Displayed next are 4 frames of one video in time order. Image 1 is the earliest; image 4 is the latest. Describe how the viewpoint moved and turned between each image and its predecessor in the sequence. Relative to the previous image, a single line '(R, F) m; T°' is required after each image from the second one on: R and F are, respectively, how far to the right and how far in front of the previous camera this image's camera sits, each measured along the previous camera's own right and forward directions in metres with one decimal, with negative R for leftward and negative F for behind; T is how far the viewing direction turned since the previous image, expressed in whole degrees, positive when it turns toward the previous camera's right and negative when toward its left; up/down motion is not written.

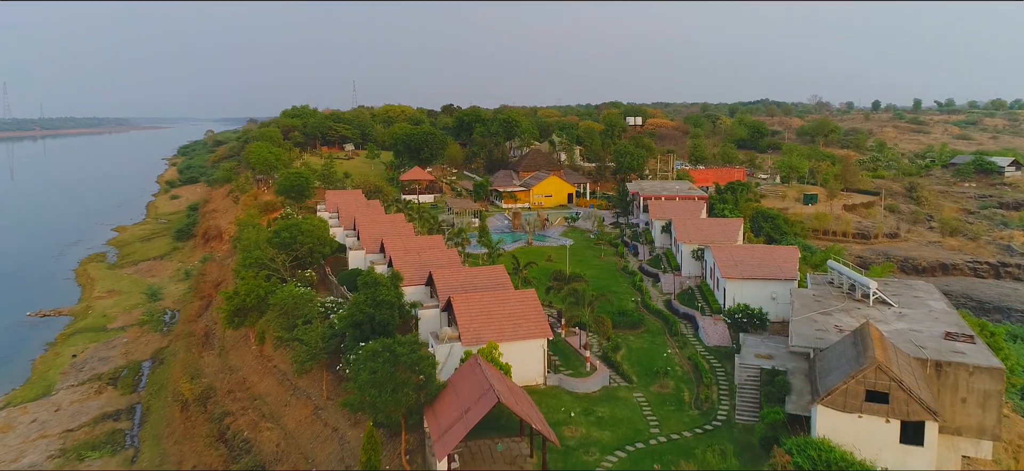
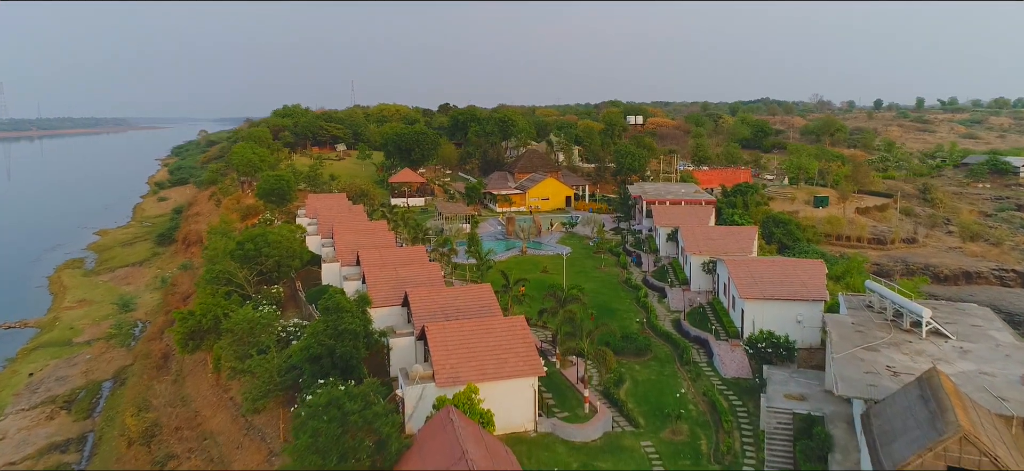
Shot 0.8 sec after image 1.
(+0.1, +0.8) m; 0°
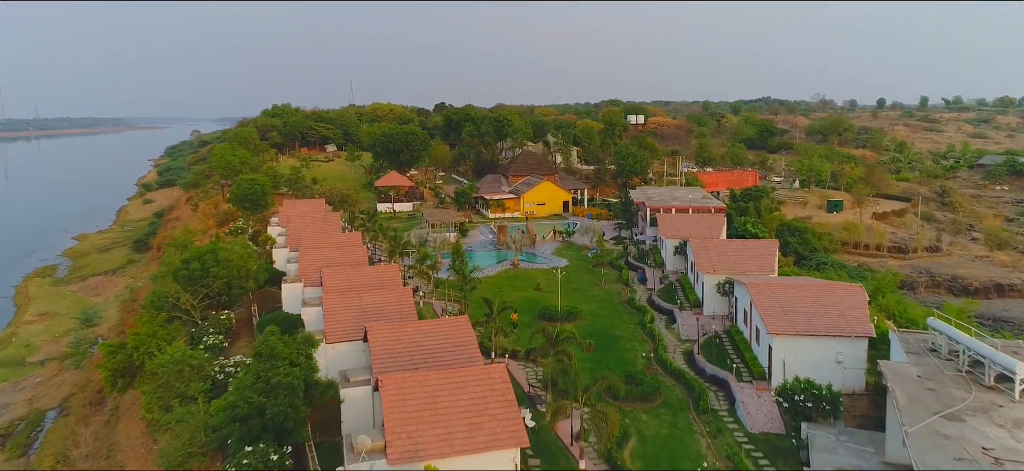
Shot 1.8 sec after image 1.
(+0.1, +0.9) m; 0°
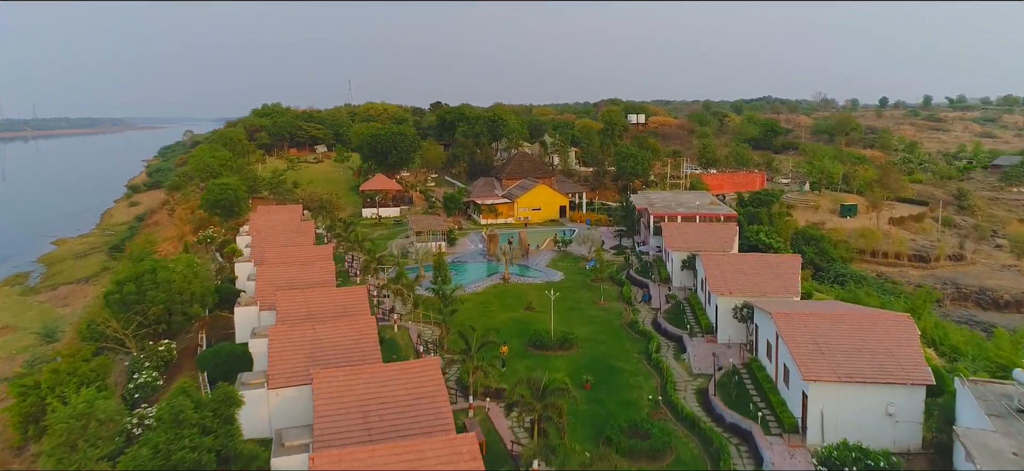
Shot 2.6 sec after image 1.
(+0.1, +0.8) m; 0°
